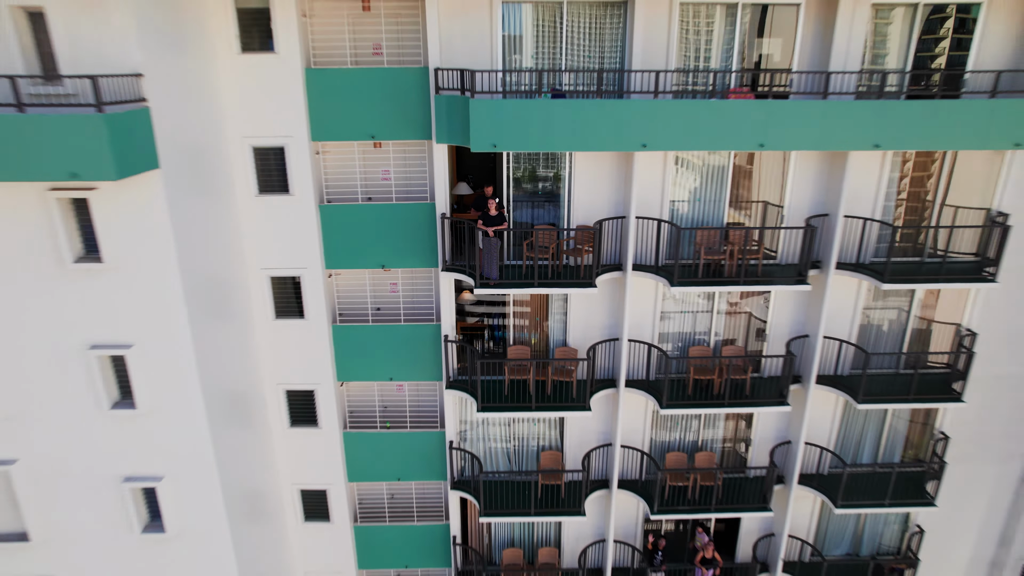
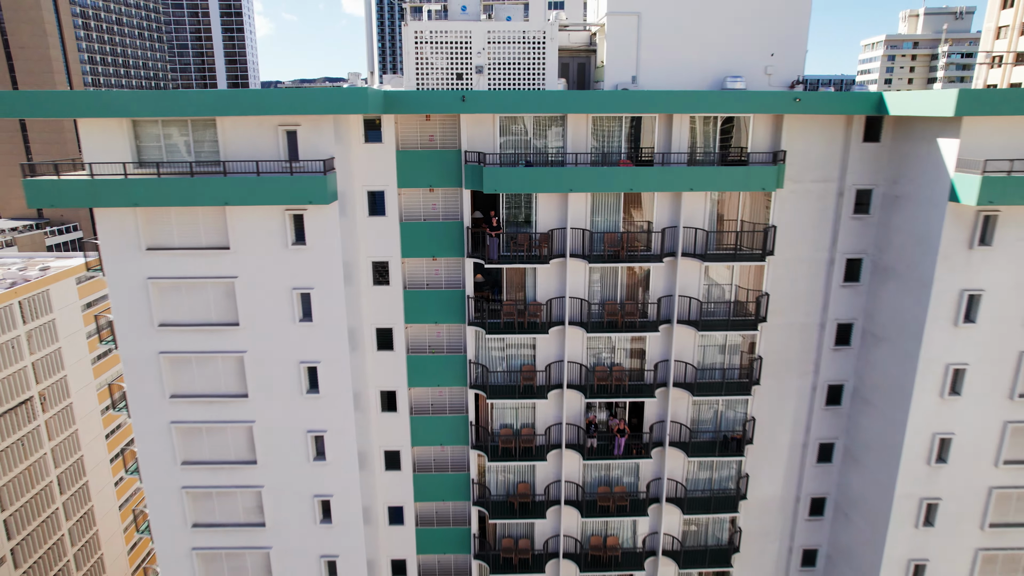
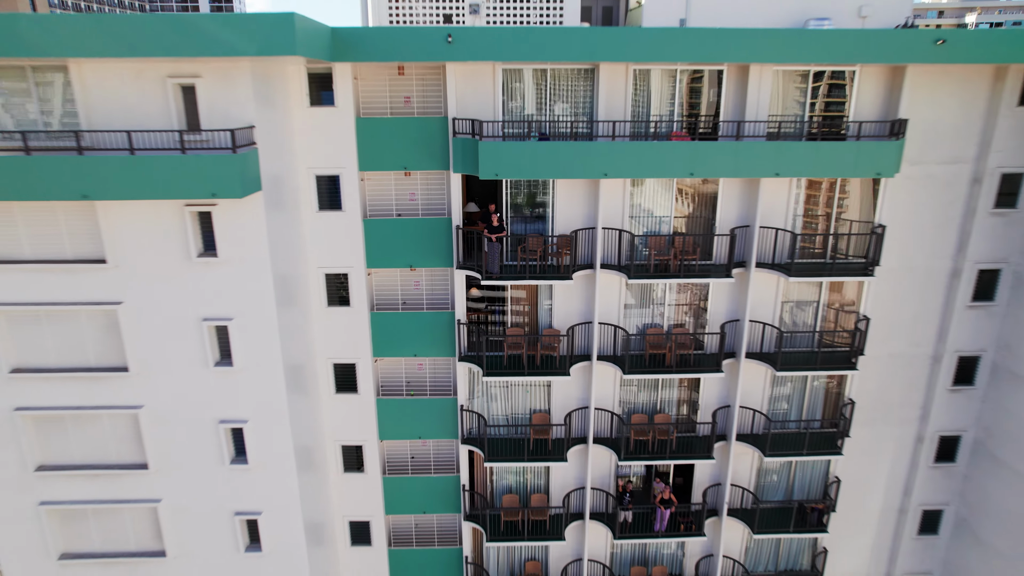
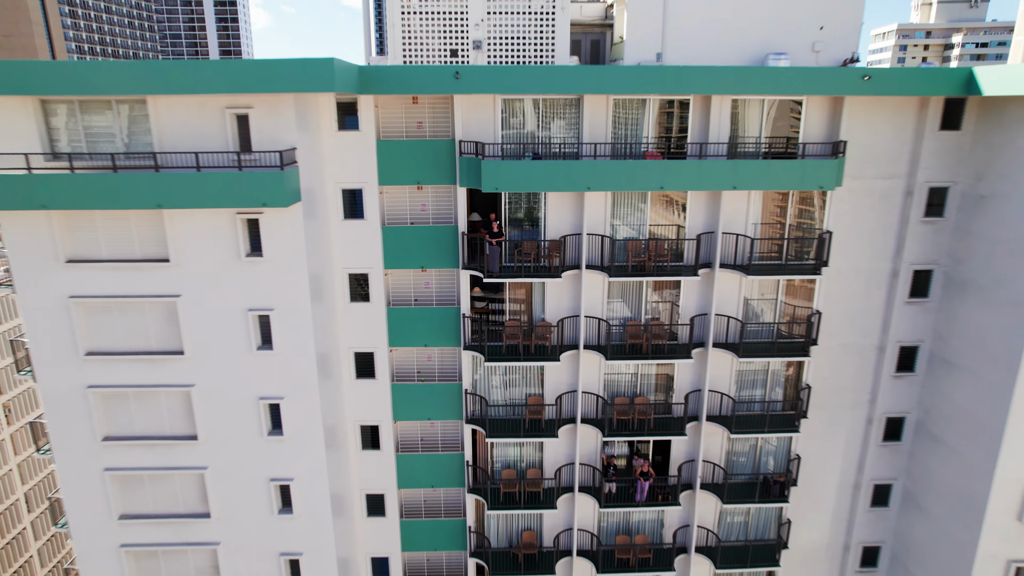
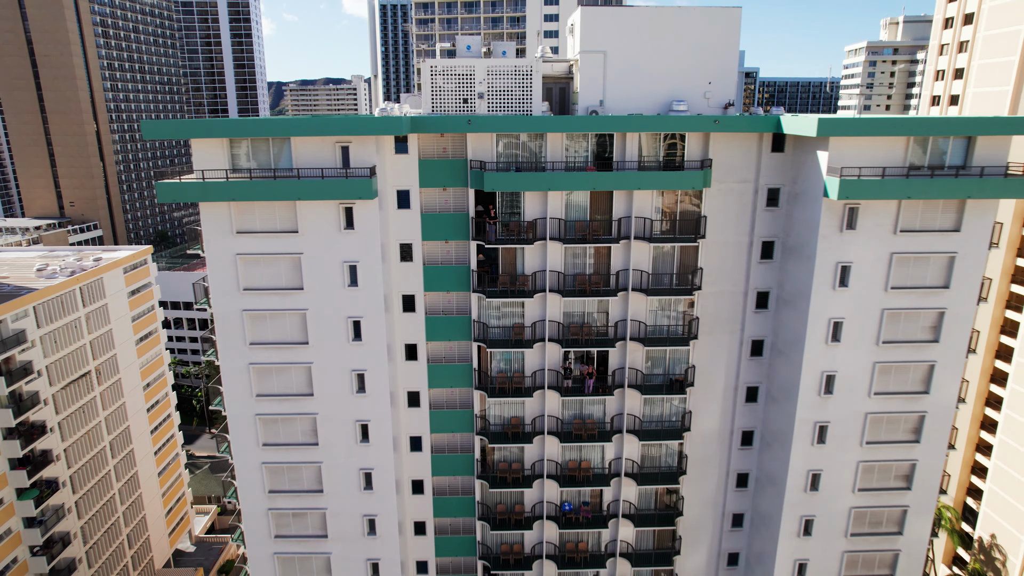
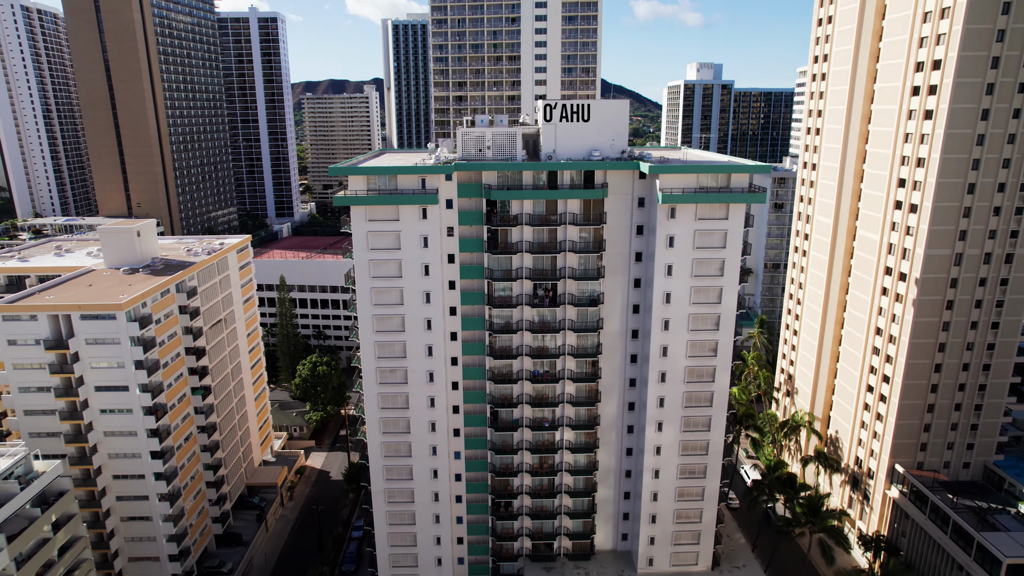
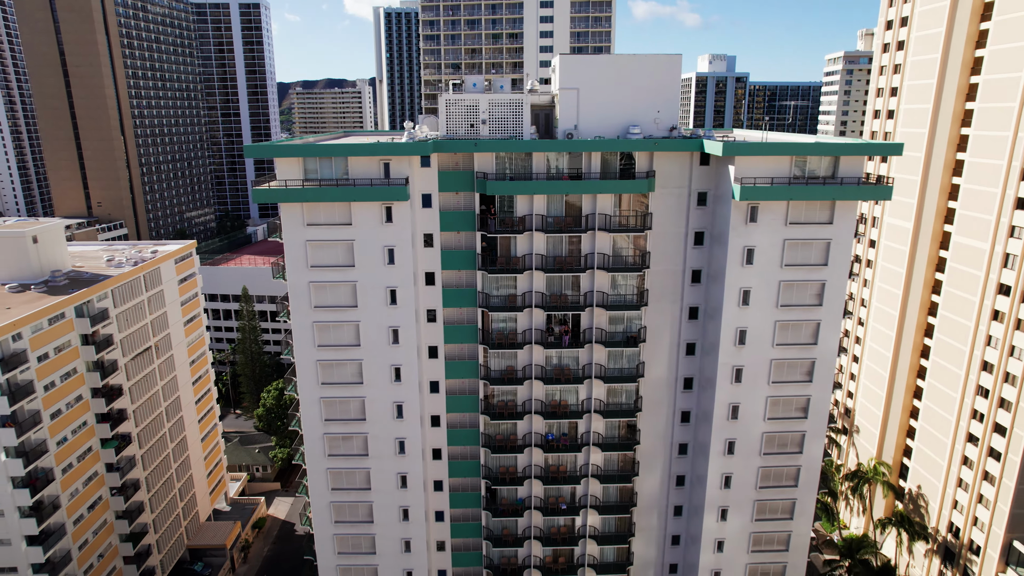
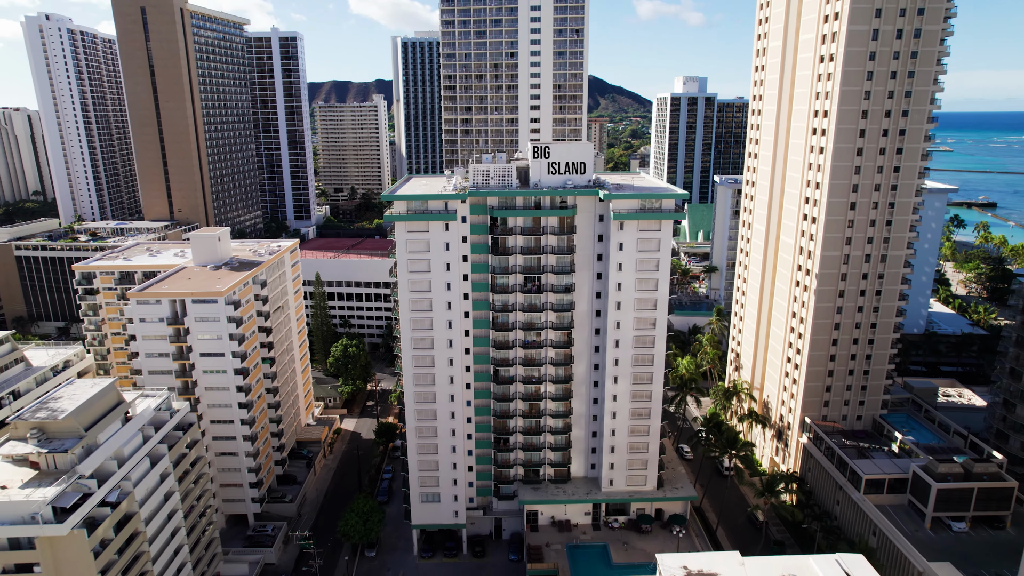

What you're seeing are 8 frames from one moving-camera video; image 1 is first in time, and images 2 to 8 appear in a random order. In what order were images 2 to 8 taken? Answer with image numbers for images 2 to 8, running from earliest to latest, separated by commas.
3, 4, 2, 5, 7, 6, 8
